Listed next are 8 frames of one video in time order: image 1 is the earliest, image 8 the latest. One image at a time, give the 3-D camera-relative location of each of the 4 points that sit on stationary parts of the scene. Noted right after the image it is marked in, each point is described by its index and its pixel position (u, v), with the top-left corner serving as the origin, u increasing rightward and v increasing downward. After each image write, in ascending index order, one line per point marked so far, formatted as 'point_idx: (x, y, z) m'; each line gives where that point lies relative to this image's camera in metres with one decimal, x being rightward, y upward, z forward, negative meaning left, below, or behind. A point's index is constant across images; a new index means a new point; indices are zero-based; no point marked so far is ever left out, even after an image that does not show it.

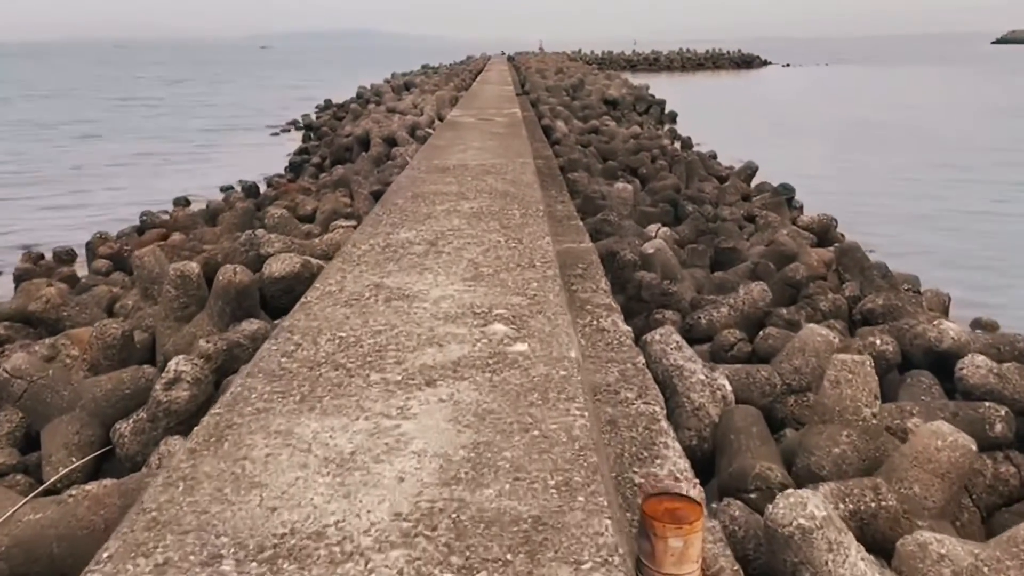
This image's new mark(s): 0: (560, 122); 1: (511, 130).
0: (+0.7, +2.6, +12.7) m
1: (0.0, +1.3, +6.9) m
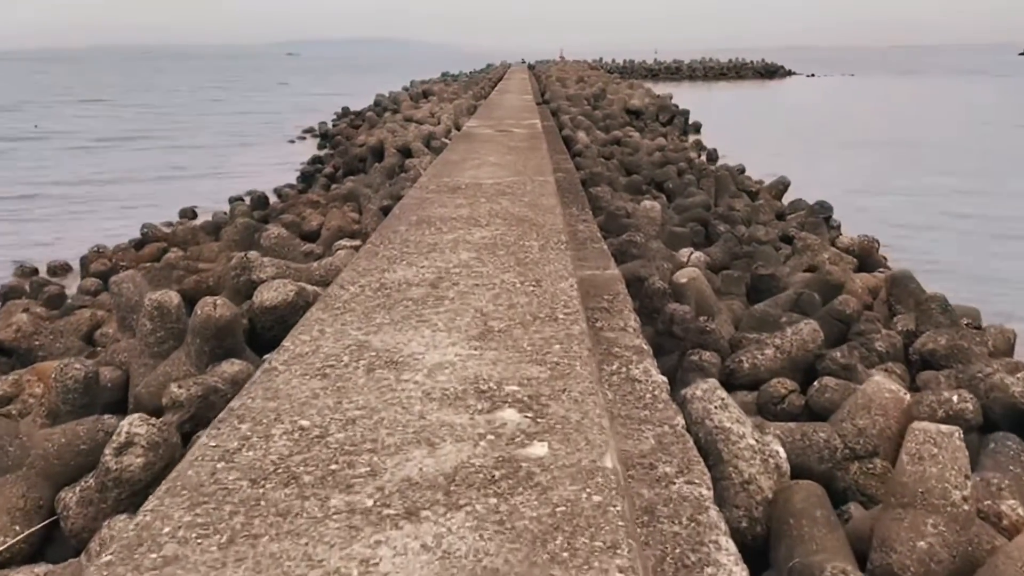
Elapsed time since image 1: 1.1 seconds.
0: (+1.0, +2.3, +12.2) m
1: (+0.2, +1.1, +6.4) m
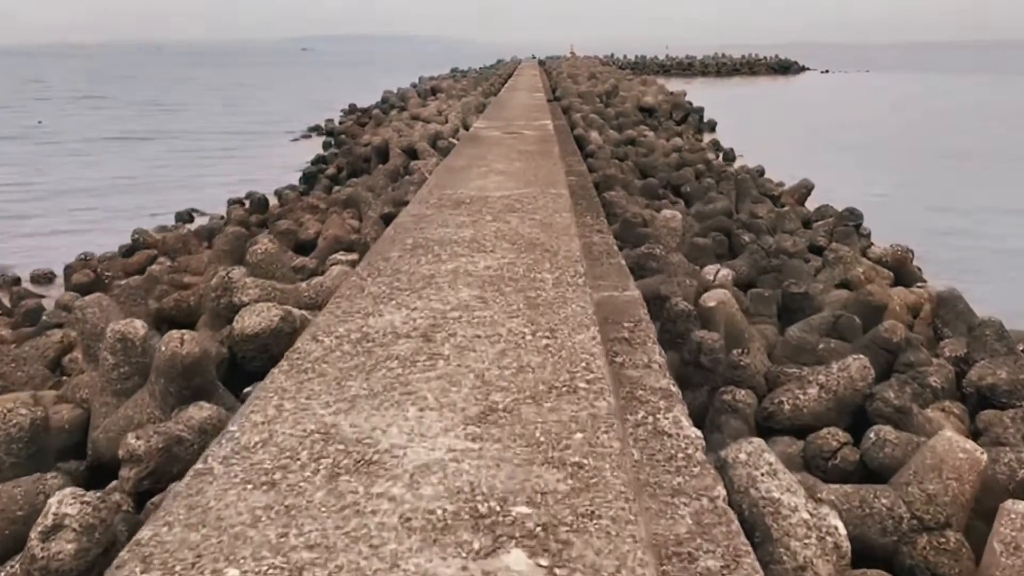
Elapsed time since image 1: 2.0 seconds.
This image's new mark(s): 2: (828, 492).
0: (+1.2, +2.2, +11.8) m
1: (+0.3, +1.0, +6.0) m
2: (+1.0, -0.6, +2.6) m
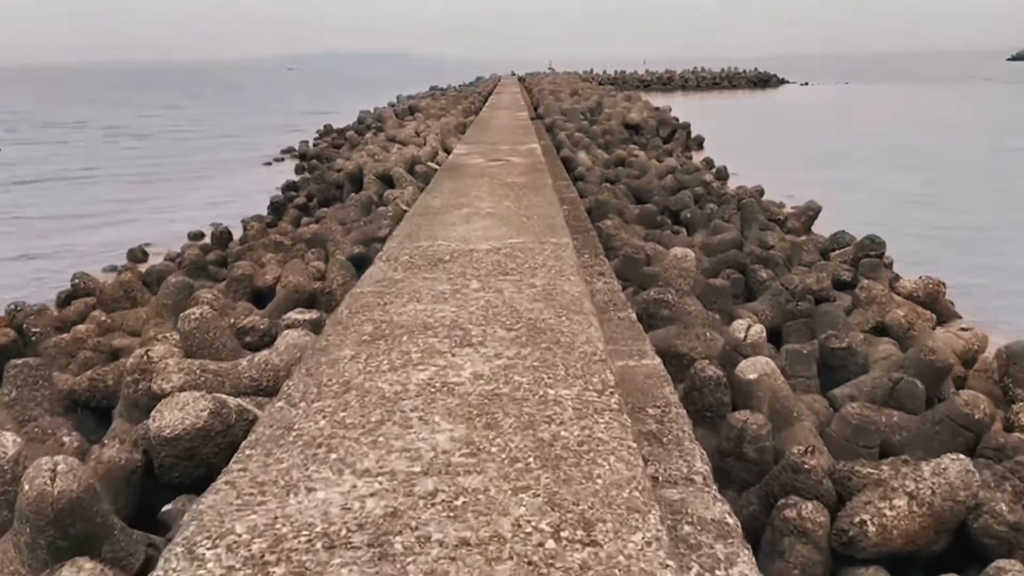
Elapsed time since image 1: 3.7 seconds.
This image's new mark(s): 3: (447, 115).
0: (+0.9, +1.8, +11.0) m
1: (+0.2, +0.7, +5.2) m
2: (+1.0, -0.9, +1.8) m
3: (-1.2, +3.1, +14.7) m
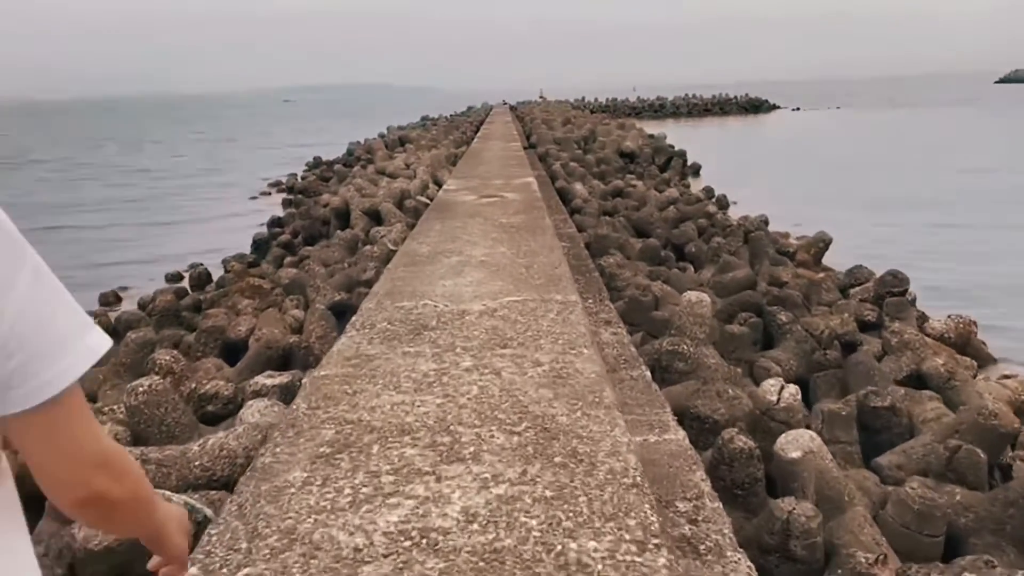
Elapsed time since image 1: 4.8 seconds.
0: (+0.9, +1.3, +10.6) m
1: (+0.1, +0.4, +4.8) m
2: (+1.0, -1.0, +1.3) m
3: (-1.3, +2.5, +14.3) m
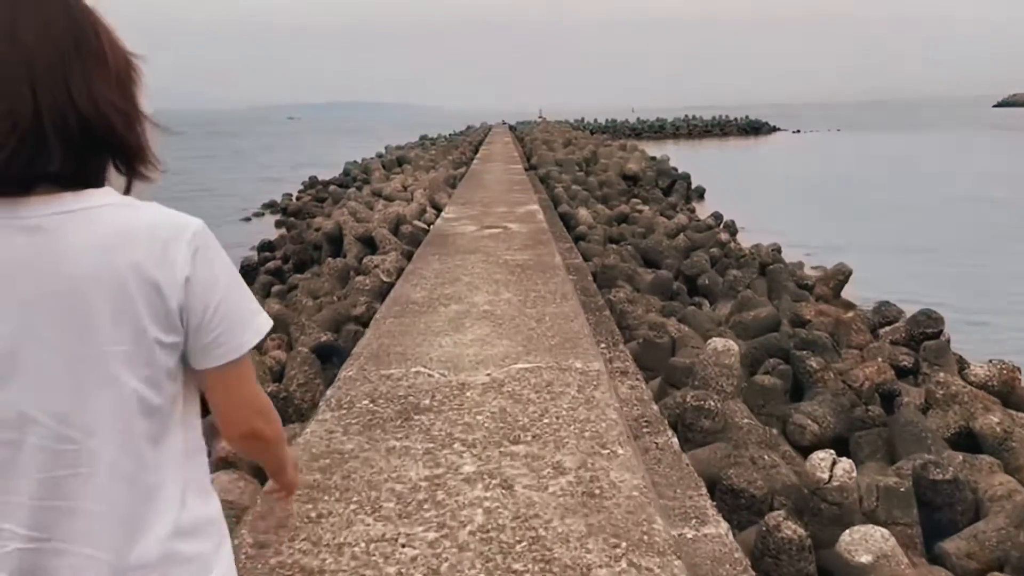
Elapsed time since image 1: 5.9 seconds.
0: (+0.9, +1.0, +10.2) m
1: (+0.2, +0.2, +4.3) m
2: (+1.1, -1.2, +0.8) m
3: (-1.3, +2.0, +13.8) m
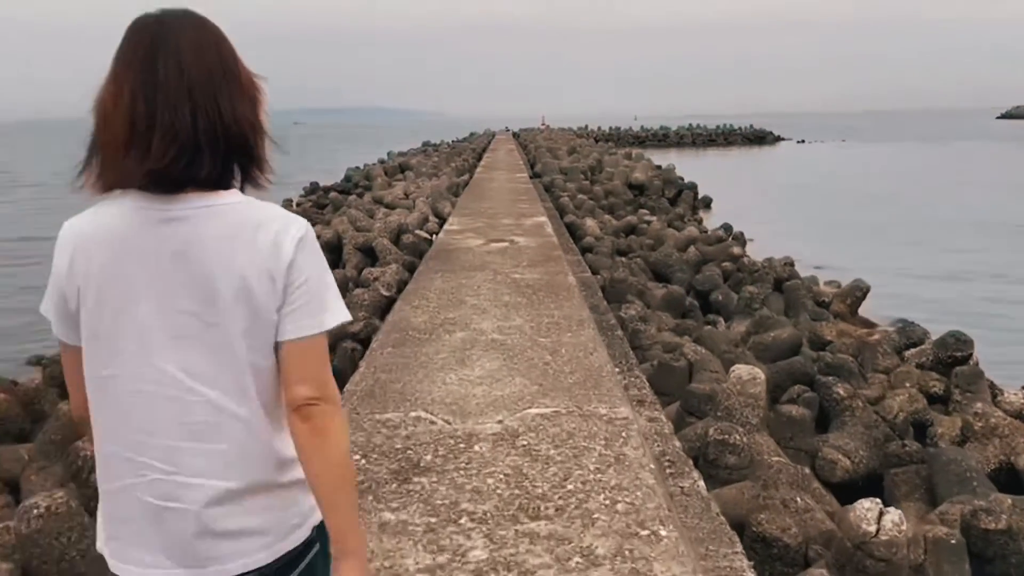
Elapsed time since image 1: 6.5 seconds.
0: (+0.9, +0.8, +9.9) m
1: (+0.2, +0.1, +4.0) m
2: (+1.1, -1.3, +0.5) m
3: (-1.2, +1.9, +13.6) m
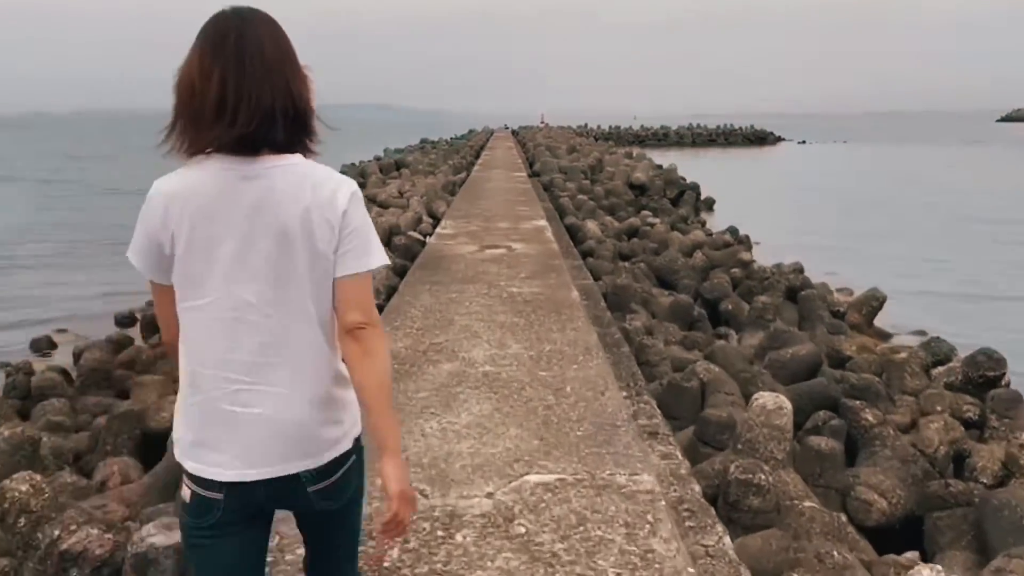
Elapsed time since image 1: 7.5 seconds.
0: (+0.9, +0.8, +9.5) m
1: (+0.2, 0.0, +3.6) m
2: (+1.1, -1.4, +0.1) m
3: (-1.2, +1.8, +13.1) m
